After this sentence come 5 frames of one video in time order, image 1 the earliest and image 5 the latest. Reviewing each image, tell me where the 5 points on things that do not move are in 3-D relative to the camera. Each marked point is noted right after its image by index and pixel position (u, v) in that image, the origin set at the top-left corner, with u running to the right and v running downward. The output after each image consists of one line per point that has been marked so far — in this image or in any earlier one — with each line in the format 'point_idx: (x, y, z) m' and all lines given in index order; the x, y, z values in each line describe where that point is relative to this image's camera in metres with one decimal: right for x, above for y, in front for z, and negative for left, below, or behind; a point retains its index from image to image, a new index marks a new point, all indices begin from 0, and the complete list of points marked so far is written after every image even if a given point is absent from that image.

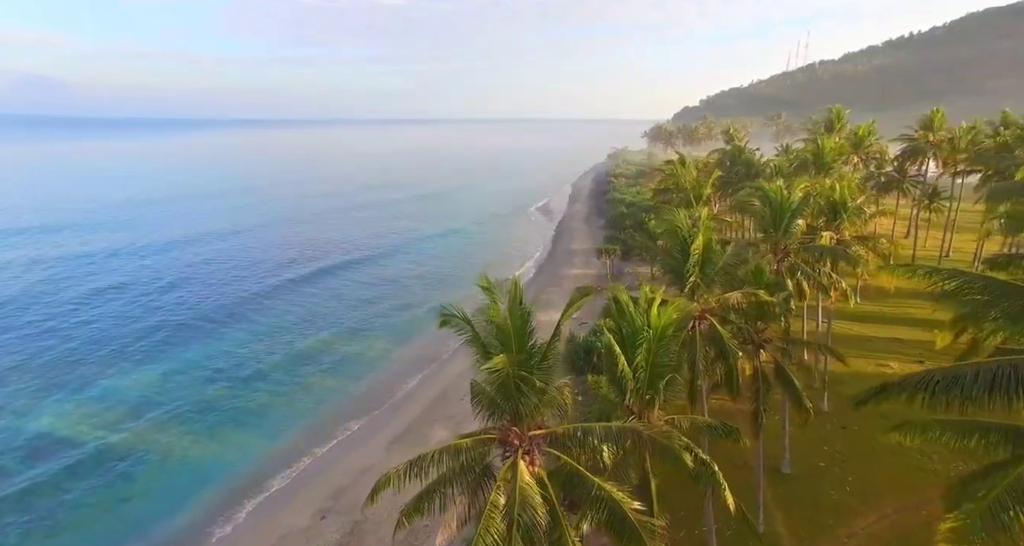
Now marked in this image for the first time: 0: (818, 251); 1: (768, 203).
0: (+10.5, +0.8, +19.1) m
1: (+9.1, +2.5, +19.7) m
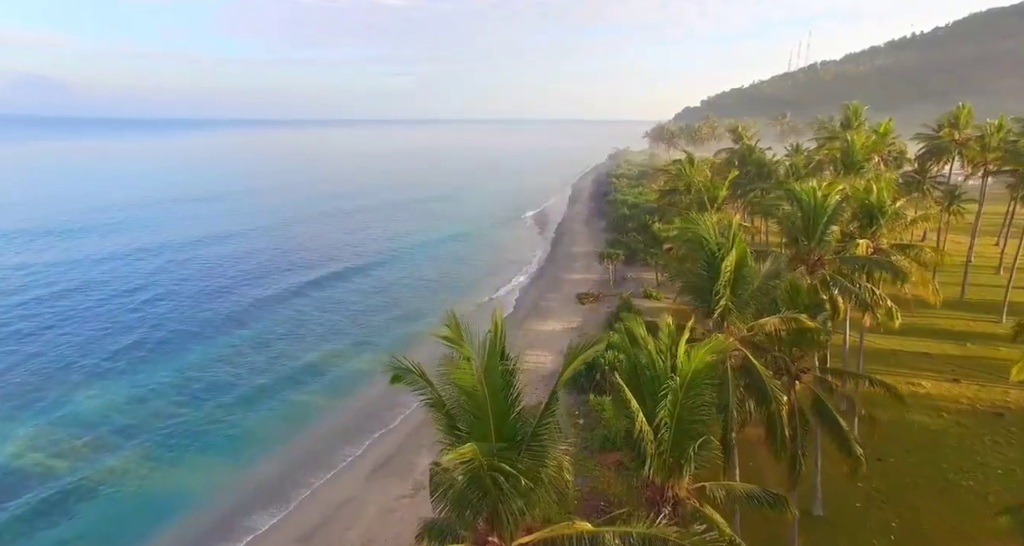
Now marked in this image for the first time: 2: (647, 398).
0: (+10.3, +0.3, +16.5) m
1: (+8.9, +2.0, +17.1) m
2: (+2.3, -2.1, +9.2) m
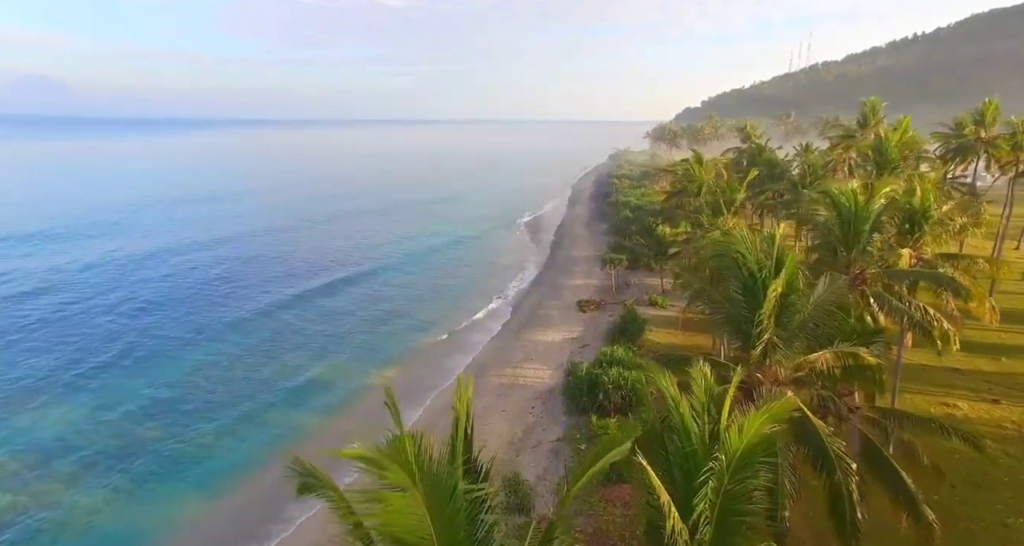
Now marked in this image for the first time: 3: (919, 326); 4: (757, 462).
0: (+10.1, -0.1, +14.2) m
1: (+8.7, +1.6, +14.8) m
2: (+2.1, -2.6, +6.9) m
3: (+9.8, -1.3, +13.3) m
4: (+2.9, -2.2, +6.6) m
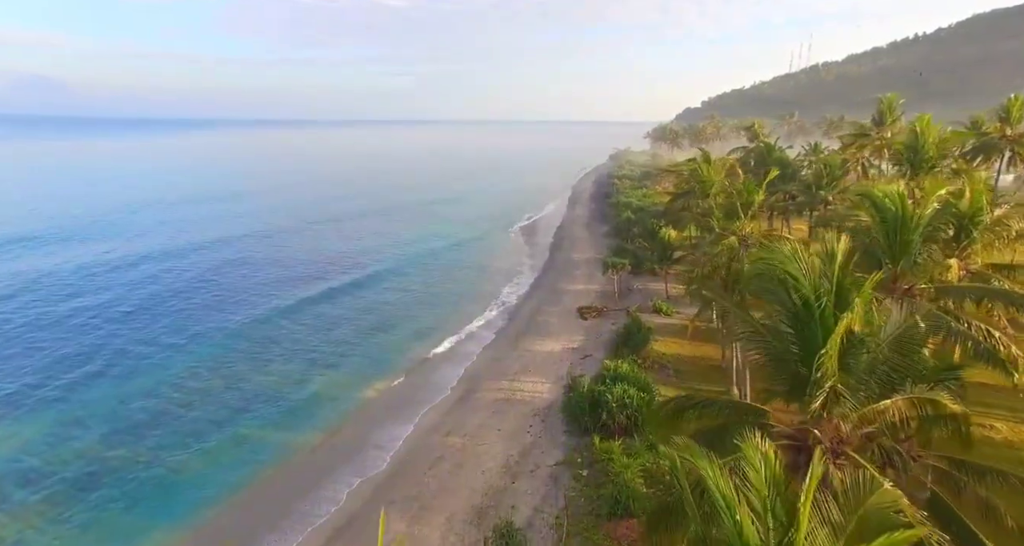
0: (+9.9, -0.4, +12.3) m
1: (+8.5, +1.3, +12.9) m
2: (+1.9, -2.9, +4.9) m
3: (+9.6, -1.6, +11.3) m
4: (+2.7, -2.5, +4.6) m
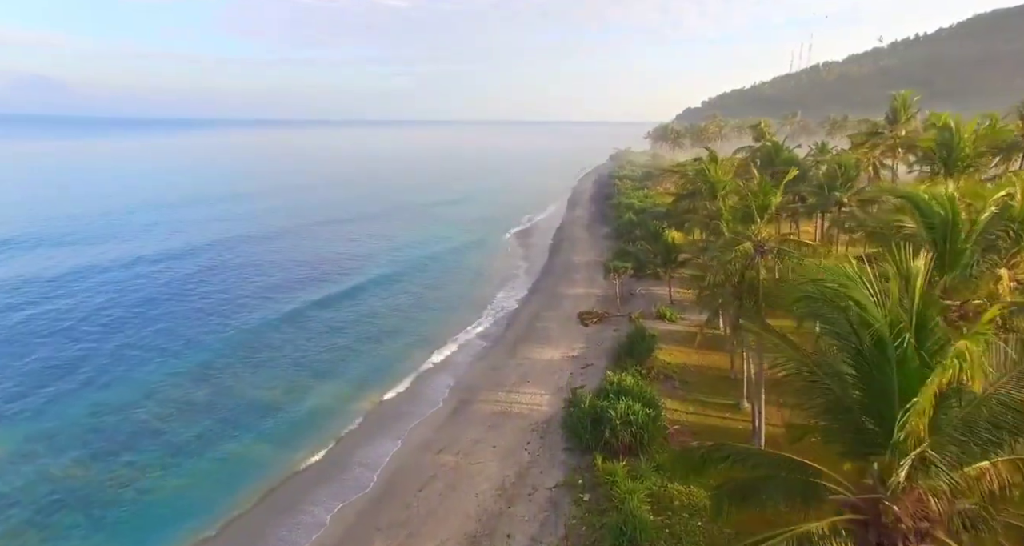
0: (+9.8, -0.7, +10.7) m
1: (+8.3, +1.0, +11.3) m
2: (+1.8, -3.2, +3.4) m
3: (+9.5, -1.9, +9.8) m
4: (+2.5, -2.8, +3.0) m
